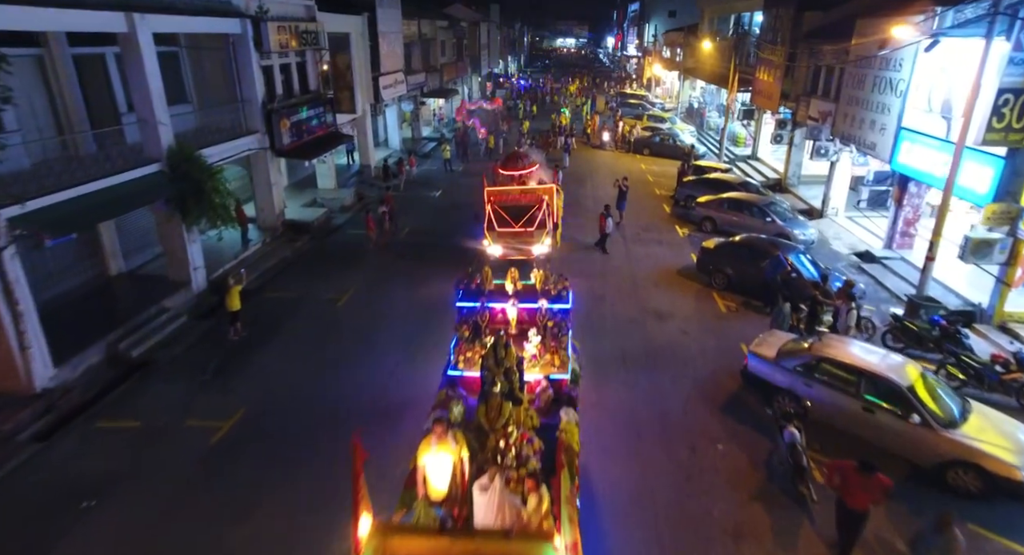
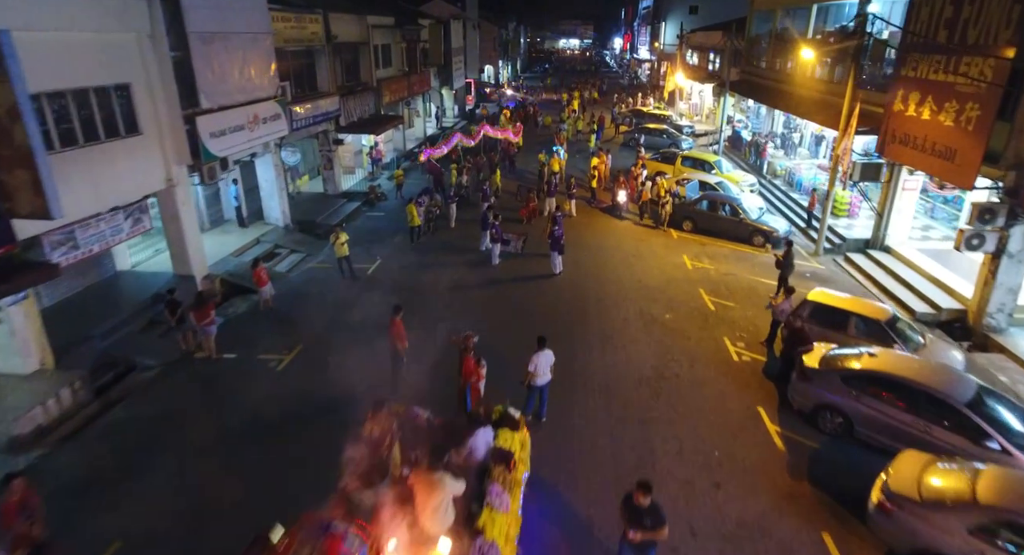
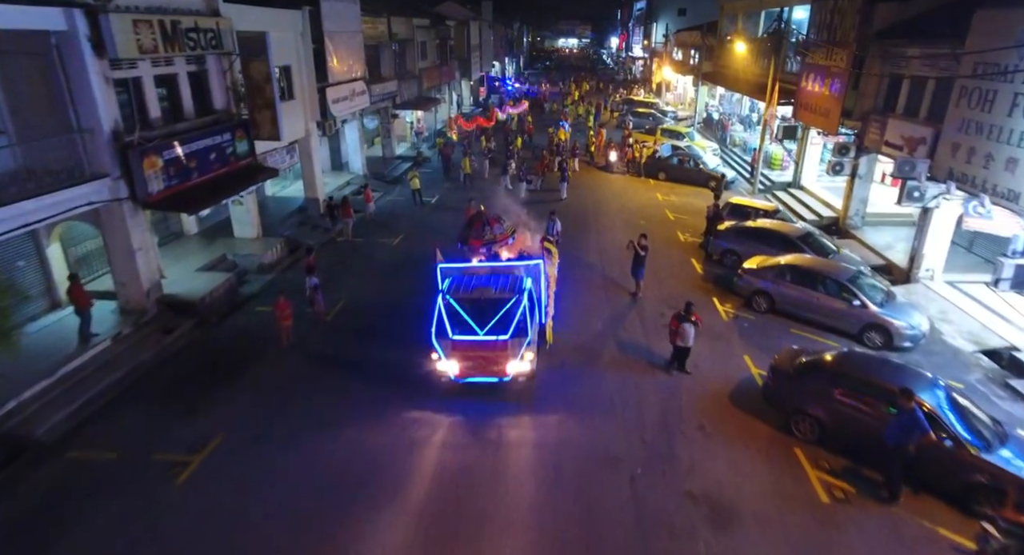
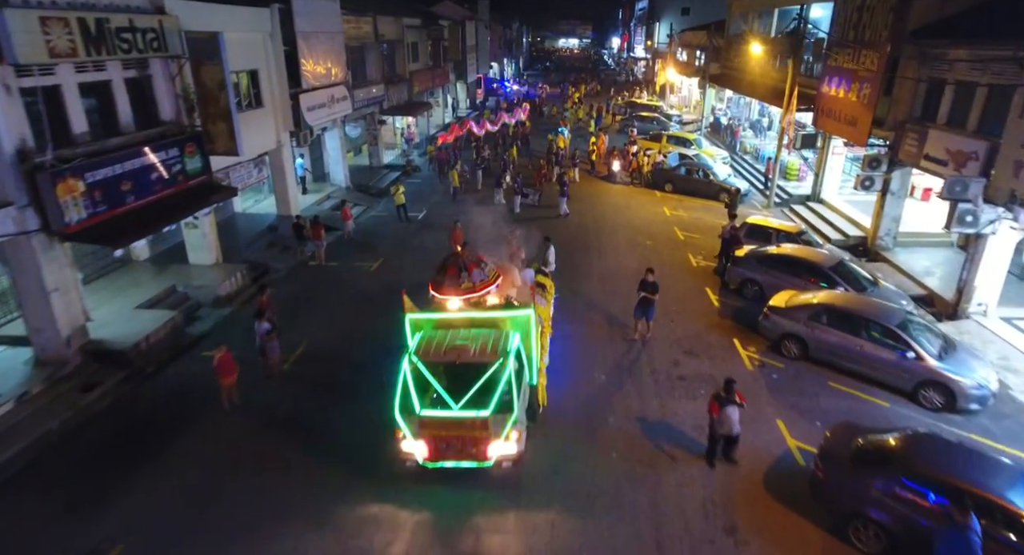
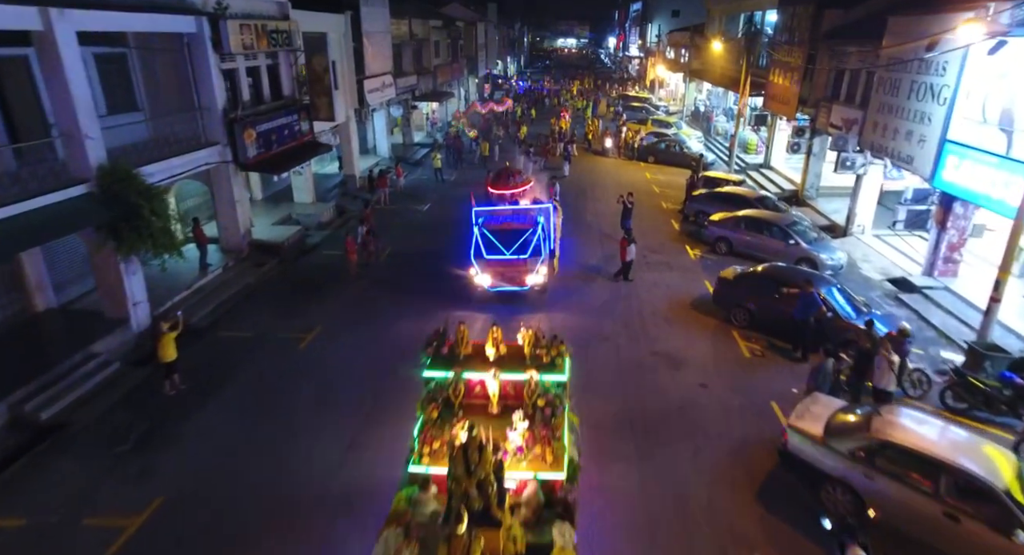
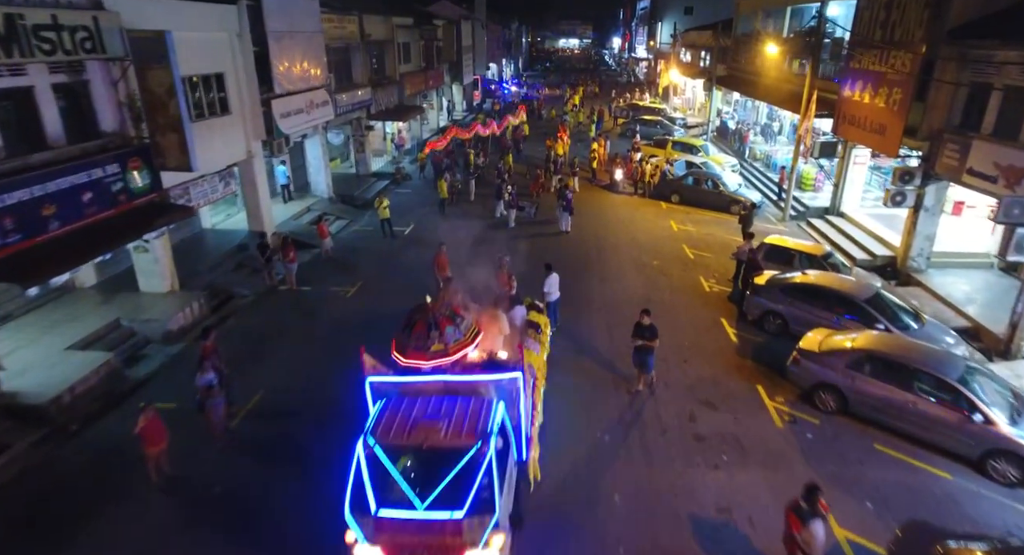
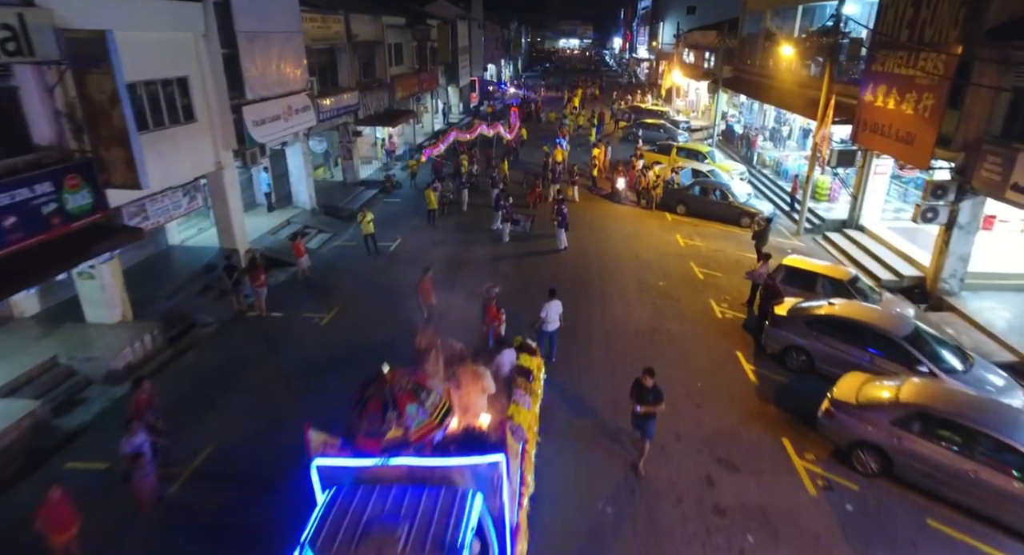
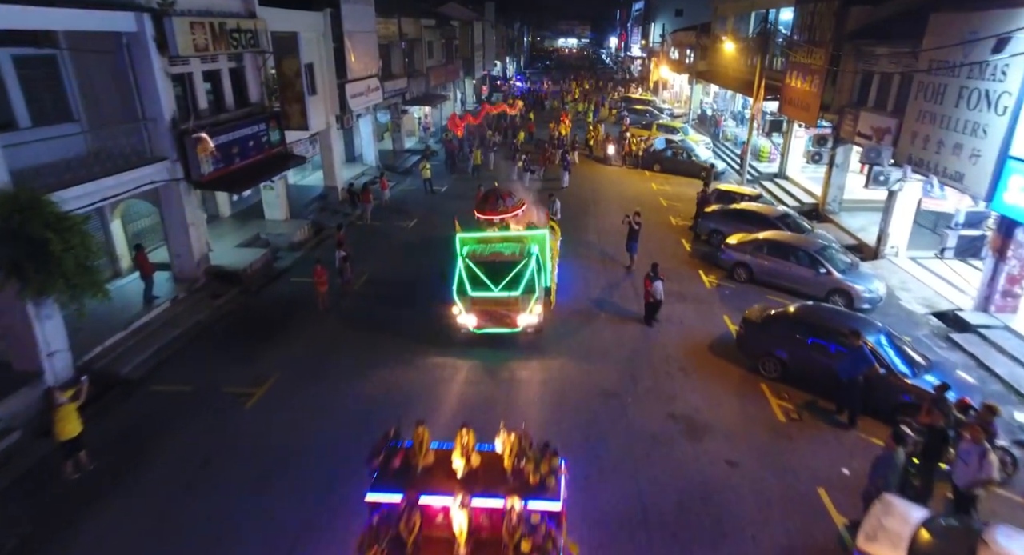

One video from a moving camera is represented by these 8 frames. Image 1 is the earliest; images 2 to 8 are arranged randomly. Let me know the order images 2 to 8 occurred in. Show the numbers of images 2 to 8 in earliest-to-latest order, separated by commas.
5, 8, 3, 4, 6, 7, 2
